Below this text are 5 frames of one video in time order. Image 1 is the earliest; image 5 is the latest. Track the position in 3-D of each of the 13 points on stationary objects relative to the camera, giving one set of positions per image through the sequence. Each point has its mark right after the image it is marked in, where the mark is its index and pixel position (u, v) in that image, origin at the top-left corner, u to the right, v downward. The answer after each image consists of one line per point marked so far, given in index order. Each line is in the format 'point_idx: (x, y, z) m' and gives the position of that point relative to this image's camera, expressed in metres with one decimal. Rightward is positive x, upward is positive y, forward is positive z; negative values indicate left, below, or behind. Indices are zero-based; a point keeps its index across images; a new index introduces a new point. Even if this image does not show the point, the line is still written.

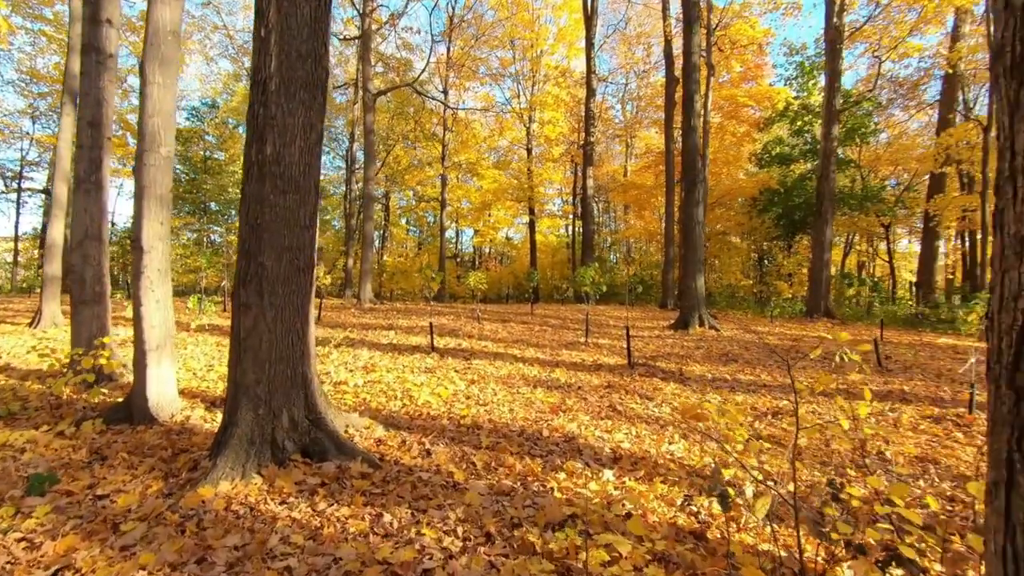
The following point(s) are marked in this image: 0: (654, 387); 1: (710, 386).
0: (+1.7, -1.2, +6.5) m
1: (+2.5, -1.2, +6.8) m
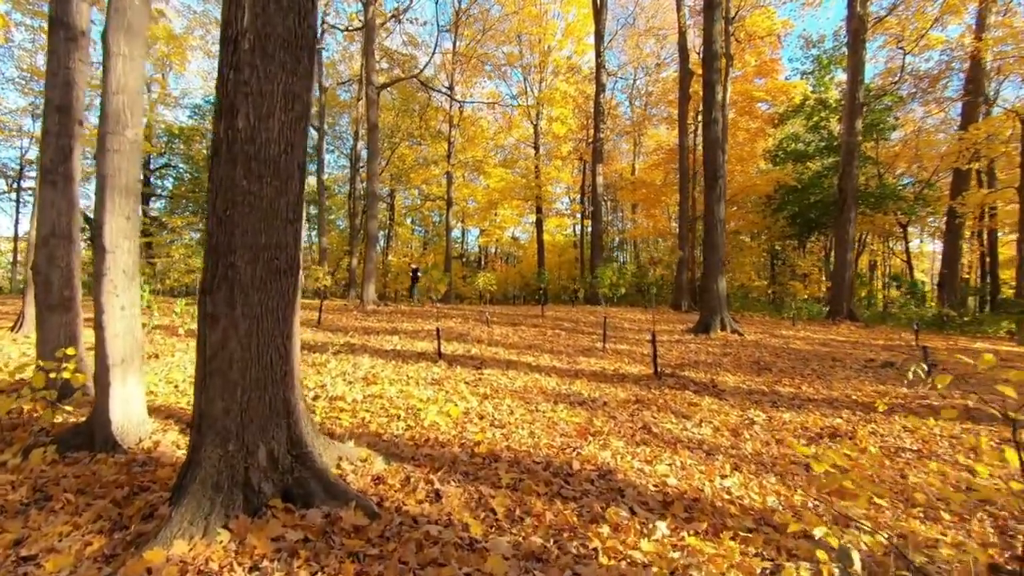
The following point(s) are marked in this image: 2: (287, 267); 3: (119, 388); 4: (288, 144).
0: (+1.9, -1.2, +5.8) m
1: (+2.6, -1.3, +6.1) m
2: (-1.2, +0.1, +3.0) m
3: (-2.9, -0.7, +4.0) m
4: (-1.2, +0.8, +2.9) m
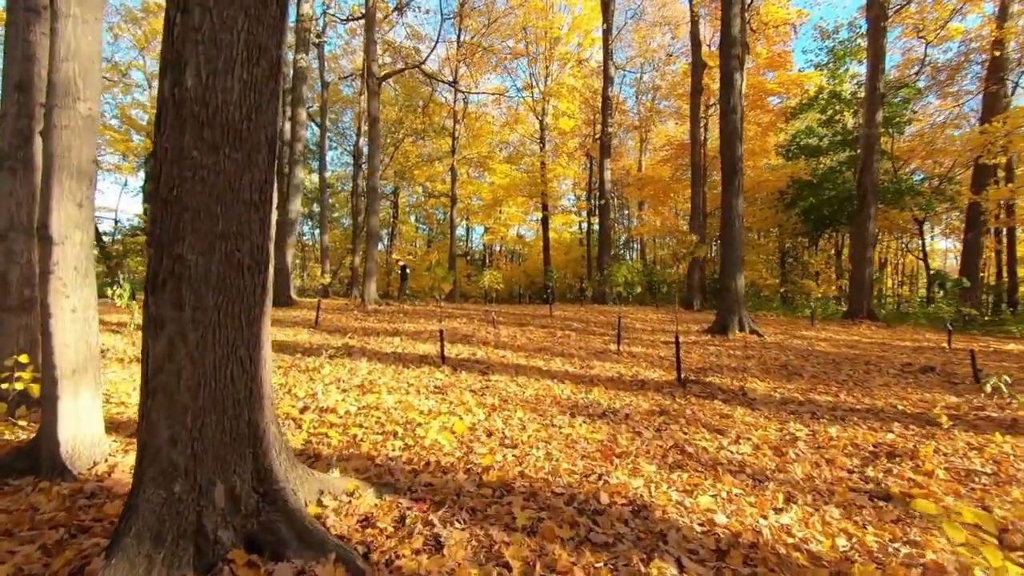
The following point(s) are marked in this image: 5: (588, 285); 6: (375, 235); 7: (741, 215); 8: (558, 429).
0: (+2.0, -1.2, +5.2) m
1: (+2.7, -1.3, +5.5) m
2: (-1.2, +0.1, +2.4) m
3: (-2.8, -0.7, +3.5) m
4: (-1.1, +0.8, +2.4) m
5: (+2.8, +0.1, +19.8) m
6: (-3.9, +1.5, +15.5) m
7: (+4.9, +1.6, +11.6) m
8: (+0.4, -1.1, +4.4) m
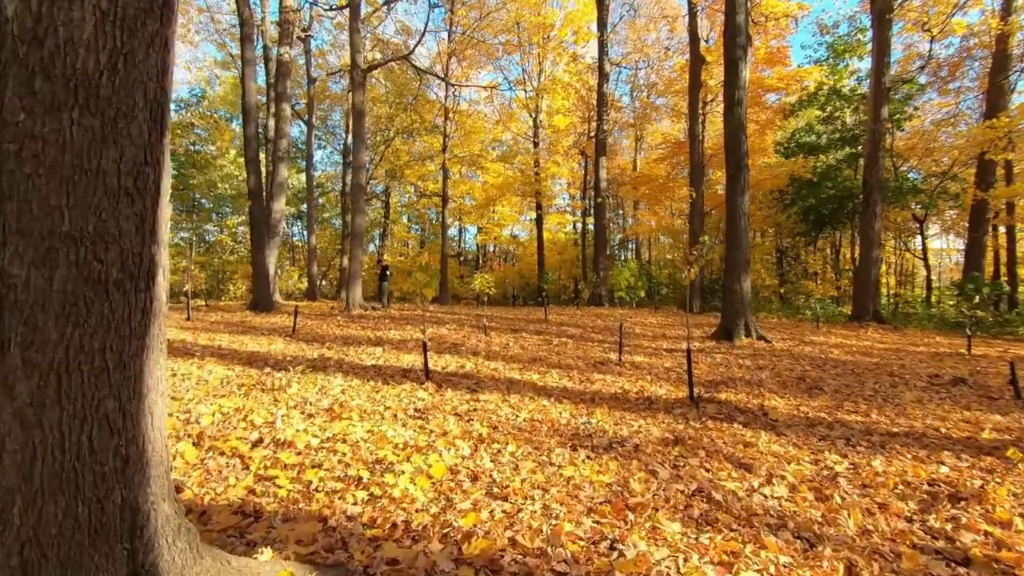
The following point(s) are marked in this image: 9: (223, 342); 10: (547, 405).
0: (+1.9, -1.3, +4.5) m
1: (+2.7, -1.3, +4.8) m
2: (-1.2, 0.0, +1.7) m
3: (-2.9, -0.8, +2.7) m
4: (-1.2, +0.7, +1.6) m
5: (+2.5, 0.0, +19.1) m
6: (-4.1, +1.4, +14.7) m
7: (+4.8, +1.5, +11.0) m
8: (+0.3, -1.2, +3.6) m
9: (-4.8, -0.9, +9.0) m
10: (+0.4, -1.2, +5.5) m
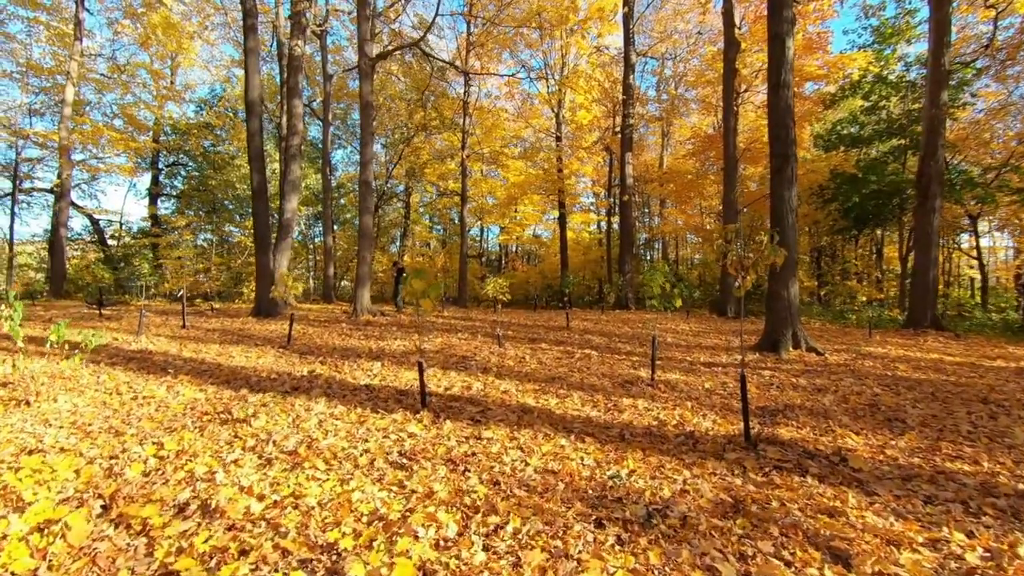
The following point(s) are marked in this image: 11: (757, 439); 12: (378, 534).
0: (+2.0, -1.4, +3.4) m
1: (+2.7, -1.4, +3.6) m
2: (-1.3, -0.1, +0.7) m
3: (-2.9, -0.9, +1.8) m
4: (-1.3, +0.6, +0.6) m
5: (+3.2, -0.1, +17.9) m
6: (-3.6, +1.3, +13.8) m
7: (+5.1, +1.4, +9.7) m
8: (+0.3, -1.3, +2.6) m
9: (-4.5, -1.0, +8.1) m
10: (+0.4, -1.3, +4.4) m
11: (+2.1, -1.3, +4.7) m
12: (-0.7, -1.3, +2.8) m
